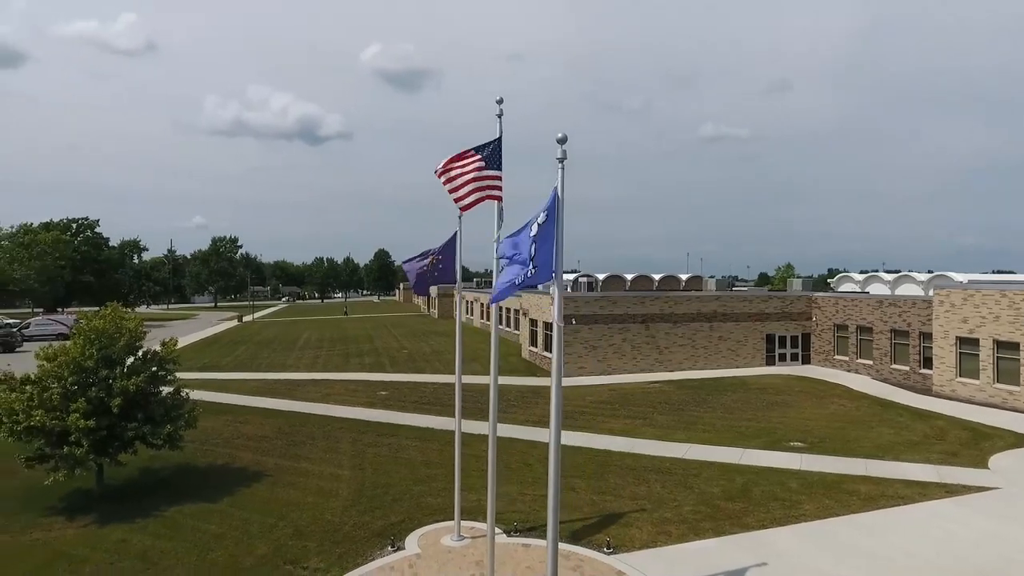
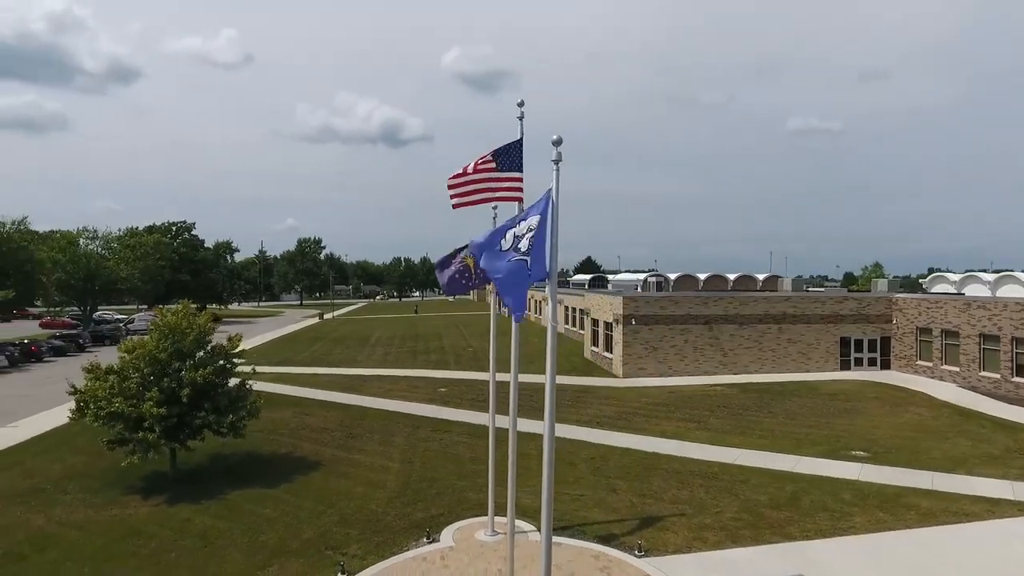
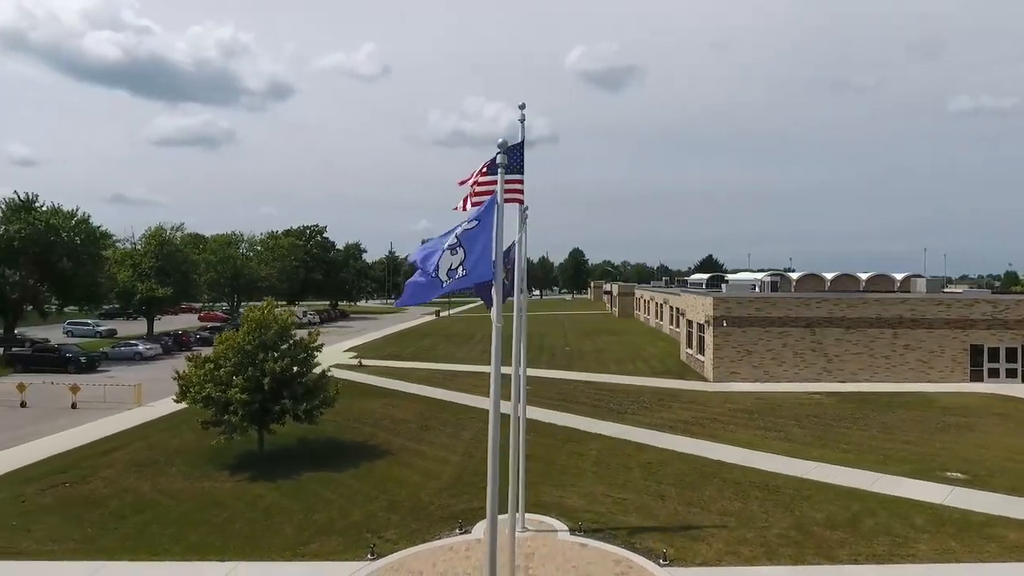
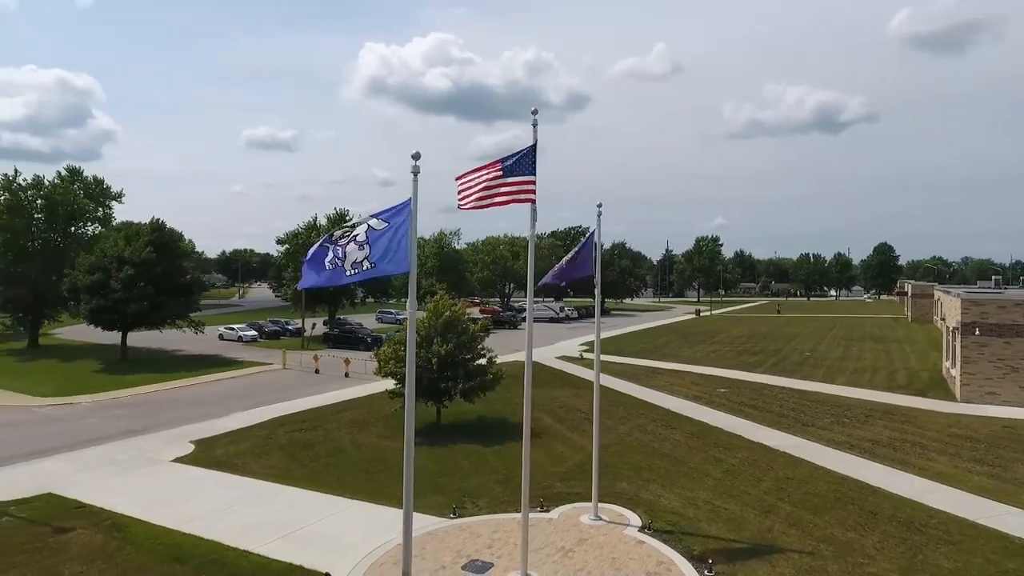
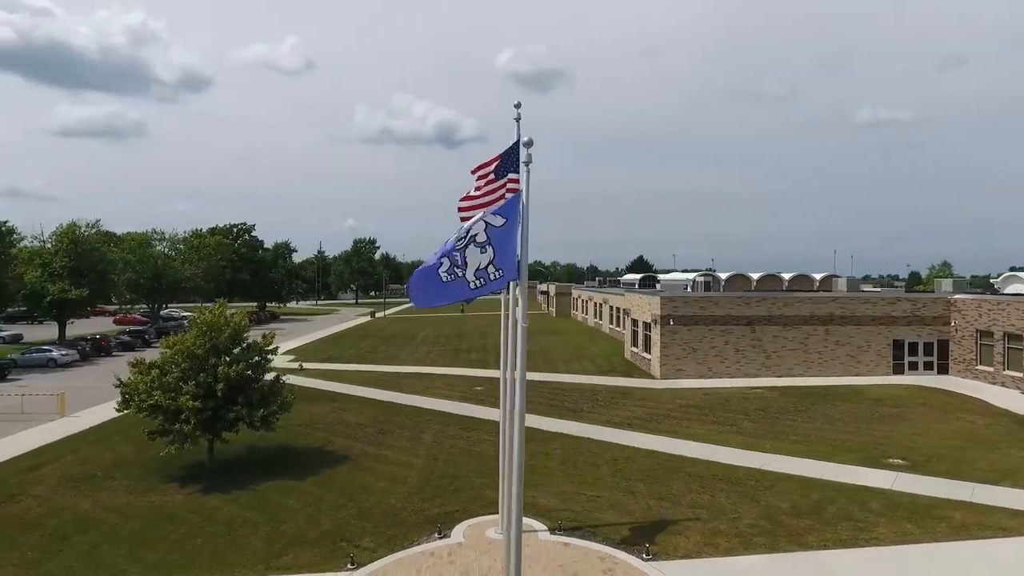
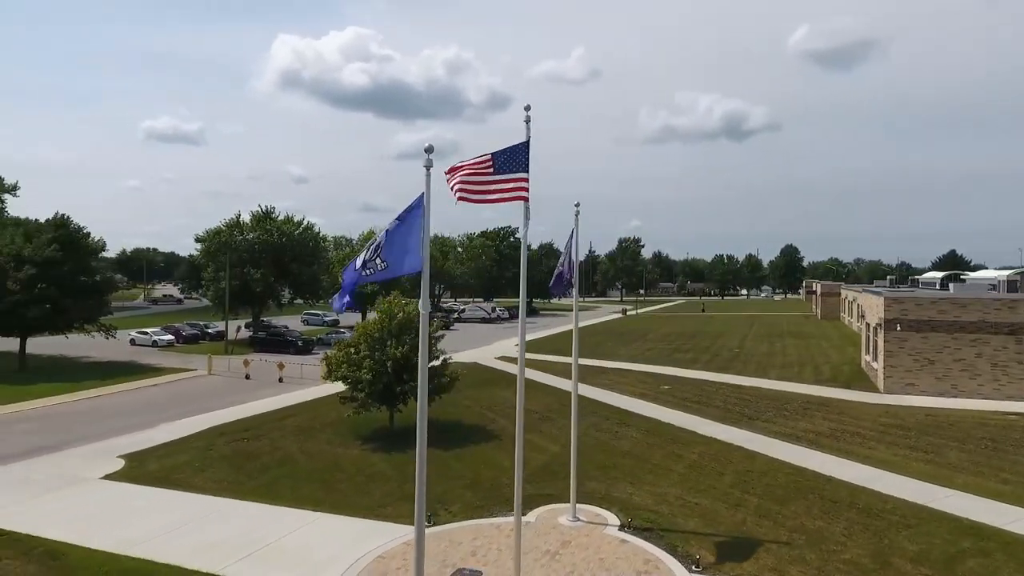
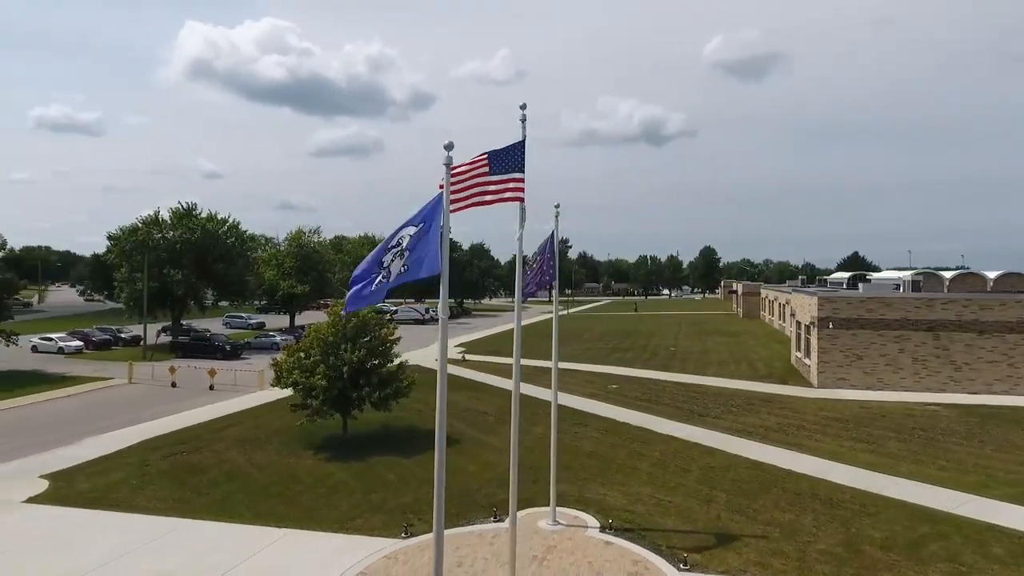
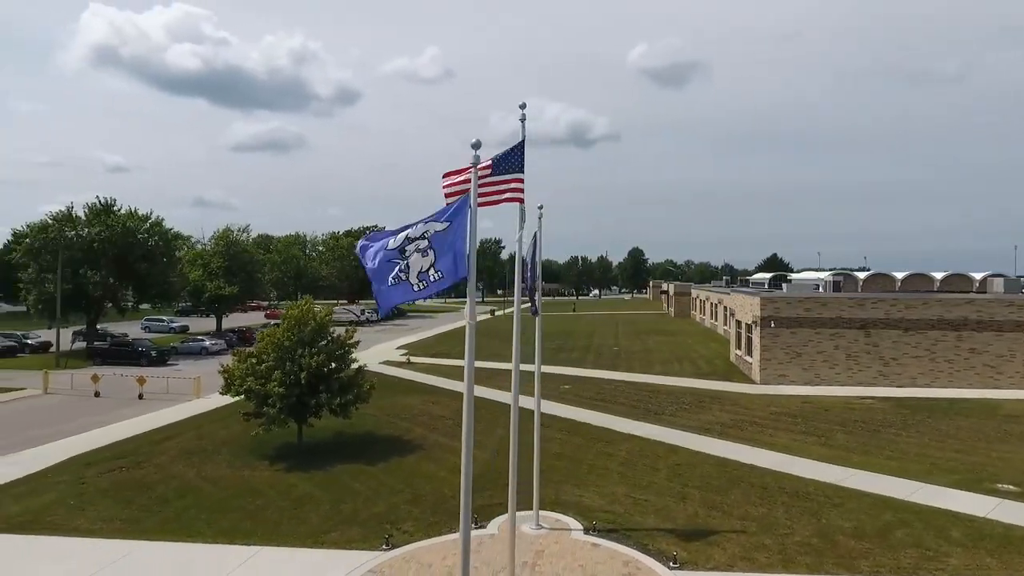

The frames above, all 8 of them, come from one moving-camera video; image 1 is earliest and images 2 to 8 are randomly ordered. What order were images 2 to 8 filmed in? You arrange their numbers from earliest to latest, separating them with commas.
2, 5, 3, 8, 7, 6, 4
